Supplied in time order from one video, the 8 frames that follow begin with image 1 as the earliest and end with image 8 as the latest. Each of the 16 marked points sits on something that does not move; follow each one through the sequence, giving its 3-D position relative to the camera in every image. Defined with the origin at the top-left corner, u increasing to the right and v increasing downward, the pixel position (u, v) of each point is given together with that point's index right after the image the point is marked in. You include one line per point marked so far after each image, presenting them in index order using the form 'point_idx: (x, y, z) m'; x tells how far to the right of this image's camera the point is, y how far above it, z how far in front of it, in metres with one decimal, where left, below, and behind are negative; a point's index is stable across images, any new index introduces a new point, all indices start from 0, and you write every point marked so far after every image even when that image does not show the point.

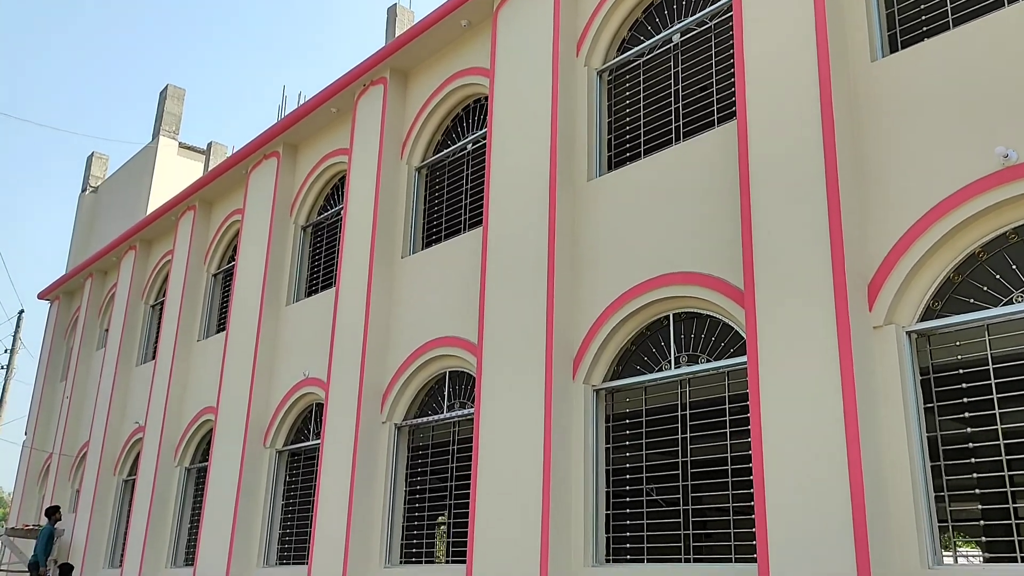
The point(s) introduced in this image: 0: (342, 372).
0: (-2.0, -1.0, +10.1) m
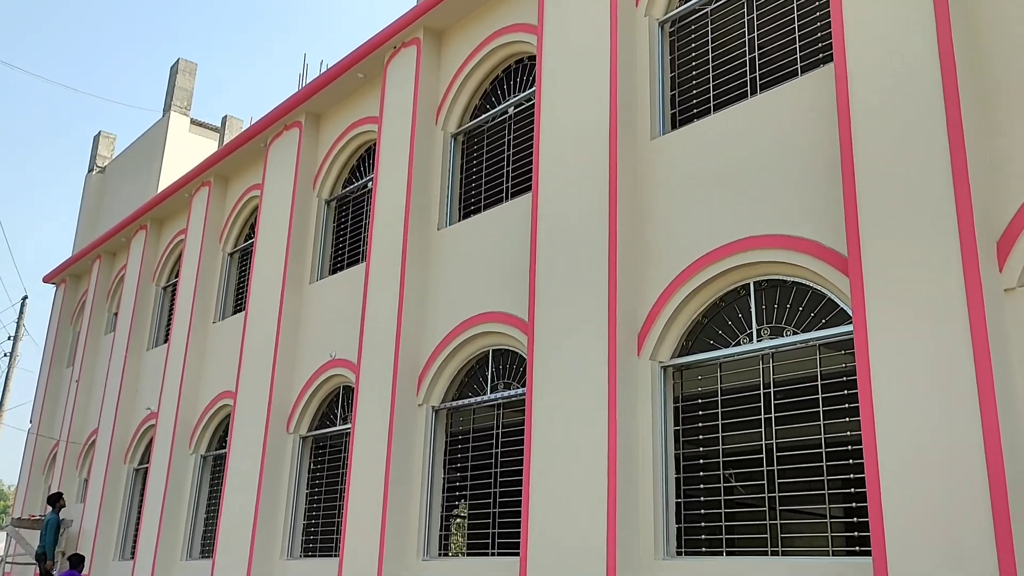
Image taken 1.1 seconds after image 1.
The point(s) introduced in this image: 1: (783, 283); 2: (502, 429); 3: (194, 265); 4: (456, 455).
0: (-1.5, -0.7, +9.4) m
1: (+2.0, 0.0, +6.3) m
2: (-0.1, -1.4, +8.3) m
3: (-5.0, +0.4, +13.8) m
4: (-0.6, -1.7, +8.7) m
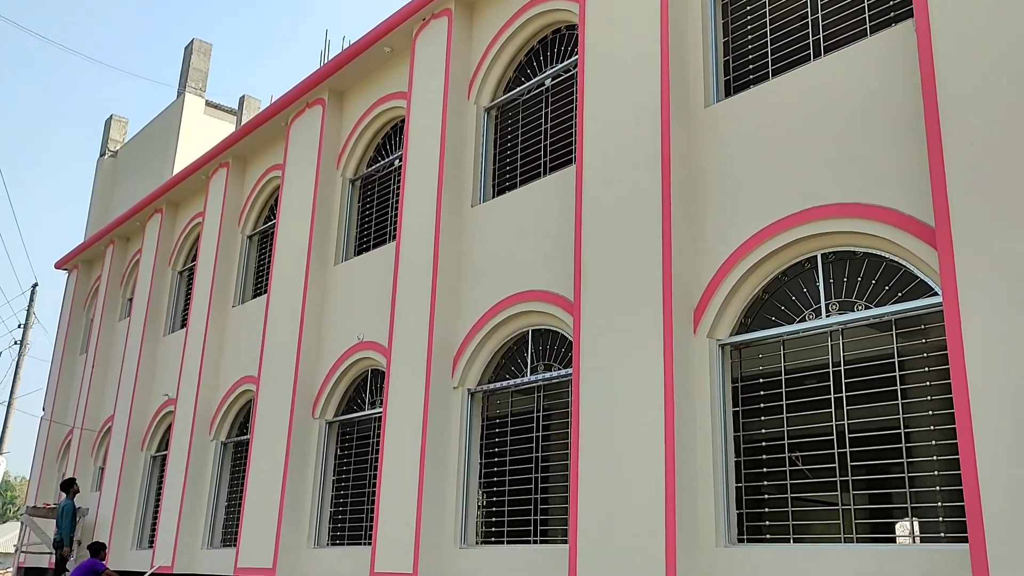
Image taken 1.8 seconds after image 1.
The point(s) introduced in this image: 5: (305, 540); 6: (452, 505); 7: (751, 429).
0: (-1.1, -0.5, +9.1) m
1: (+2.3, +0.2, +6.0) m
2: (+0.3, -1.1, +8.0) m
3: (-4.6, +0.6, +13.4) m
4: (-0.2, -1.5, +8.4) m
5: (-2.4, -2.9, +10.1) m
6: (-0.6, -2.1, +8.4) m
7: (+1.7, -1.0, +6.3) m
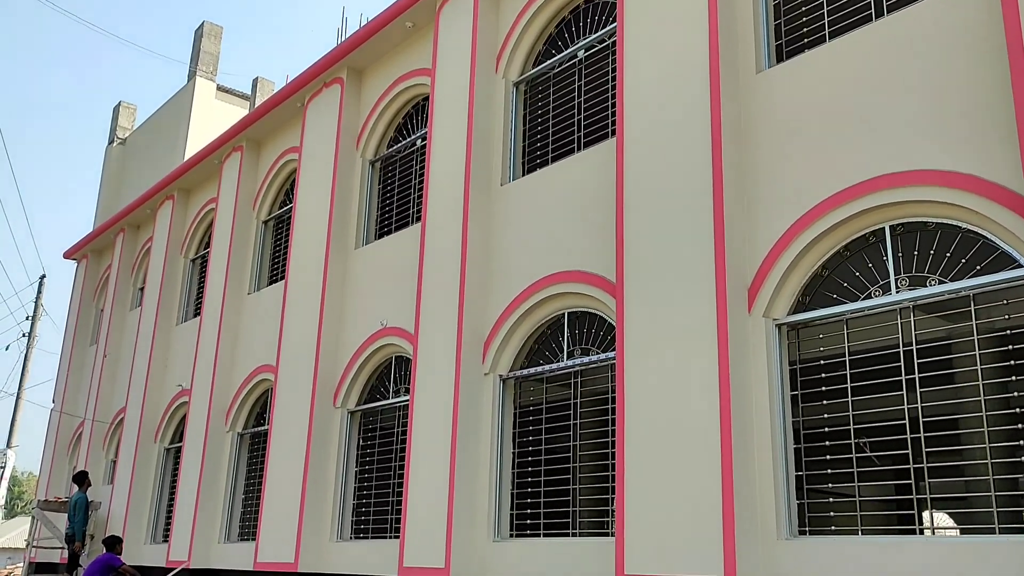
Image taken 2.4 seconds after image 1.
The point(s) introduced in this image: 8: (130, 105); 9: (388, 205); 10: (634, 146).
0: (-0.8, -0.3, +8.7) m
1: (+2.6, +0.4, +5.6) m
2: (+0.6, -1.0, +7.6) m
3: (-4.3, +0.8, +13.1) m
4: (+0.1, -1.3, +8.0) m
5: (-2.1, -2.7, +9.7) m
6: (-0.2, -1.9, +8.0) m
7: (+2.0, -0.9, +5.9) m
8: (-8.5, +4.1, +19.5) m
9: (-1.5, +1.0, +10.7) m
10: (+1.0, +1.1, +7.0) m
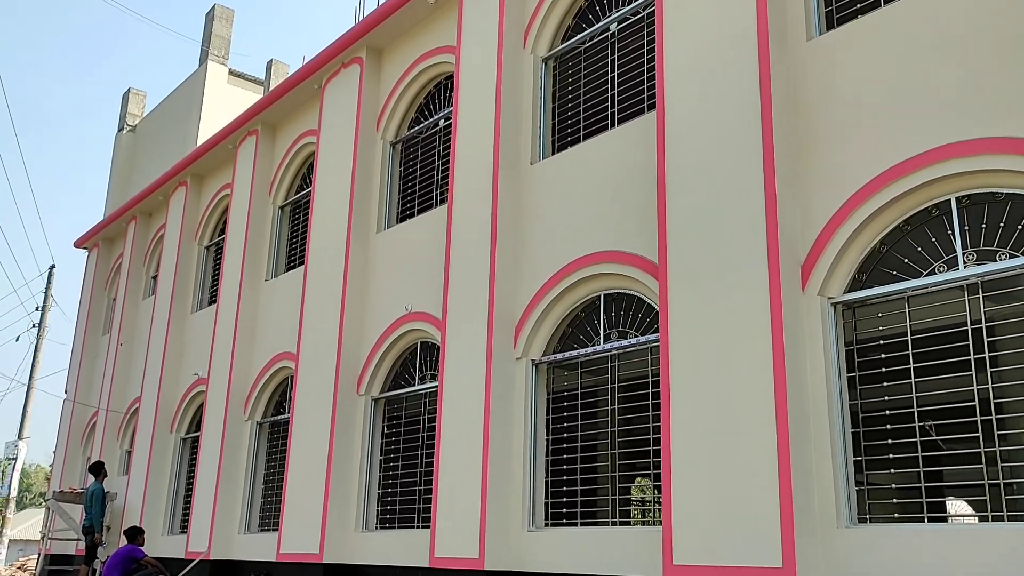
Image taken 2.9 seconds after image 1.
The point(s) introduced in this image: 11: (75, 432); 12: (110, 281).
0: (-0.5, -0.1, +8.5) m
1: (+2.9, +0.6, +5.3) m
2: (+0.9, -0.8, +7.4) m
3: (-4.0, +1.0, +12.8) m
4: (+0.4, -1.1, +7.8) m
5: (-1.7, -2.6, +9.5) m
6: (+0.1, -1.7, +7.7) m
7: (+2.3, -0.7, +5.7) m
8: (-8.2, +4.3, +19.2) m
9: (-1.2, +1.2, +10.5) m
10: (+1.3, +1.3, +6.8) m
11: (-8.4, -2.8, +16.7) m
12: (-8.1, +0.1, +17.6) m
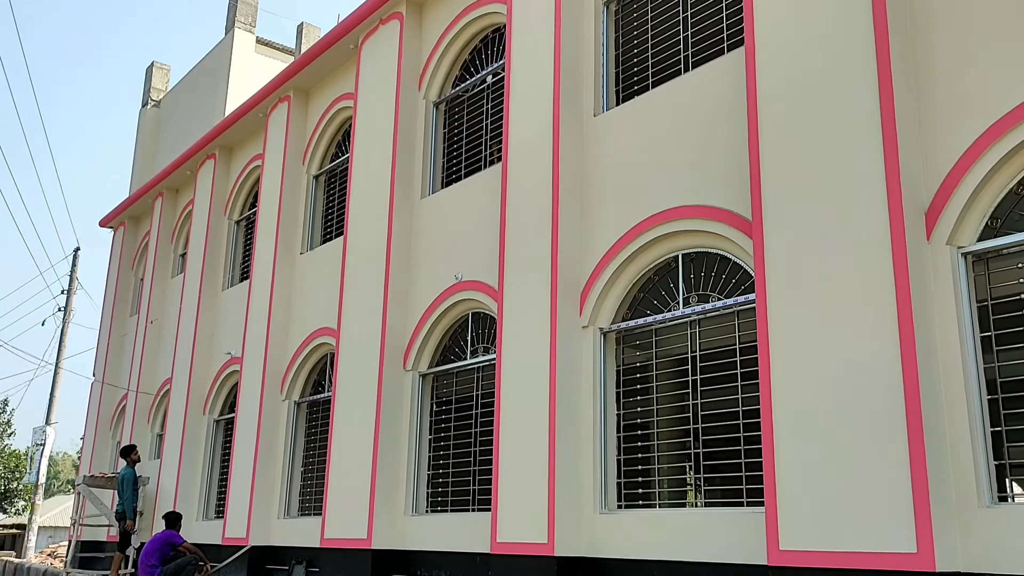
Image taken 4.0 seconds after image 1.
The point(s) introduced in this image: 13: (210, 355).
0: (+0.1, +0.2, +7.8) m
1: (+3.4, +0.9, +4.6) m
2: (+1.4, -0.5, +6.7) m
3: (-3.3, +1.4, +12.2) m
4: (+1.0, -0.8, +7.1) m
5: (-1.1, -2.2, +8.9) m
6: (+0.6, -1.4, +7.1) m
7: (+2.8, -0.4, +5.0) m
8: (-7.5, +4.7, +18.6) m
9: (-0.6, +1.6, +9.8) m
10: (+1.8, +1.6, +6.0) m
11: (-7.6, -2.4, +16.2) m
12: (-7.4, +0.5, +17.1) m
13: (-4.7, -1.0, +13.4) m
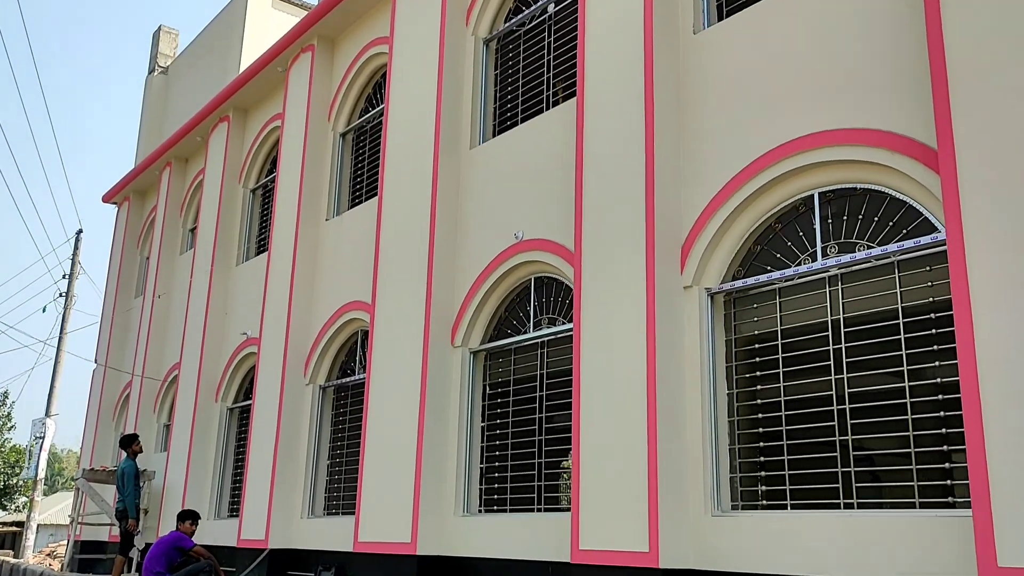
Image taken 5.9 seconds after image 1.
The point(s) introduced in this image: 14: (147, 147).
0: (+0.7, +0.5, +6.5) m
1: (+4.0, +1.2, +3.2) m
2: (+2.0, -0.2, +5.4) m
3: (-2.7, +1.7, +10.9) m
4: (+1.6, -0.5, +5.8) m
5: (-0.5, -1.9, +7.6) m
6: (+1.2, -1.1, +5.8) m
7: (+3.4, -0.1, +3.6) m
8: (-6.8, +5.1, +17.3) m
9: (0.0, +1.9, +8.5) m
10: (+2.4, +1.9, +4.7) m
11: (-7.0, -2.0, +14.9) m
12: (-6.7, +0.9, +15.9) m
13: (-4.0, -0.7, +12.1) m
14: (-6.9, +2.6, +16.5) m
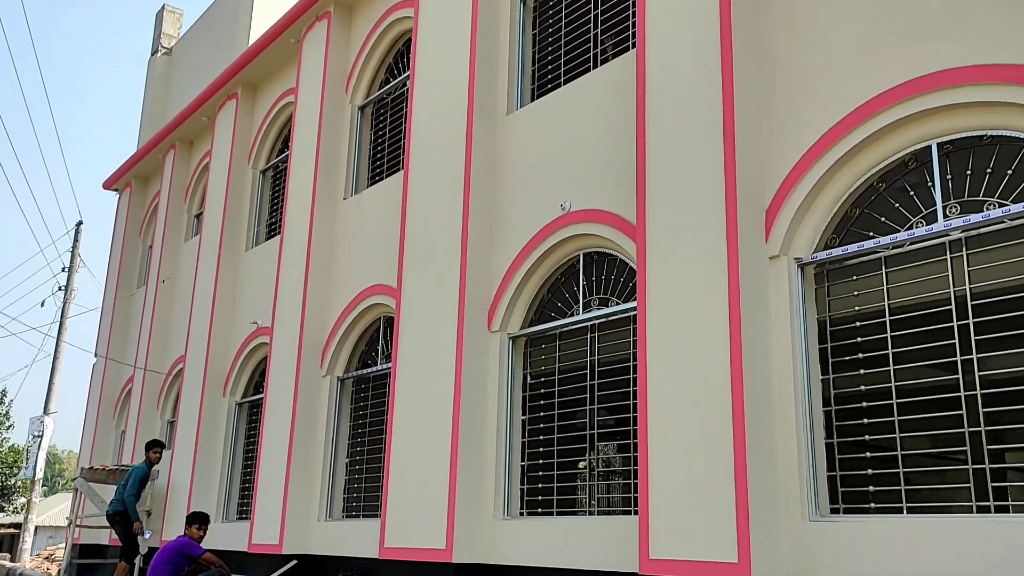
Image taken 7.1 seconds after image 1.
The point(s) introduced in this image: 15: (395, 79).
0: (+1.0, +0.7, +5.7) m
1: (+4.4, +1.4, +2.4) m
2: (+2.4, 0.0, +4.6) m
3: (-2.3, +1.9, +10.1) m
4: (+2.0, -0.3, +5.0) m
5: (-0.2, -1.7, +6.8) m
6: (+1.6, -0.9, +5.0) m
7: (+3.8, +0.1, +2.8) m
8: (-6.4, +5.3, +16.6) m
9: (+0.4, +2.1, +7.7) m
10: (+2.8, +2.1, +3.9) m
11: (-6.6, -1.8, +14.2) m
12: (-6.4, +1.1, +15.1) m
13: (-3.7, -0.5, +11.4) m
14: (-6.5, +2.8, +15.7) m
15: (-1.3, +2.3, +9.7) m
